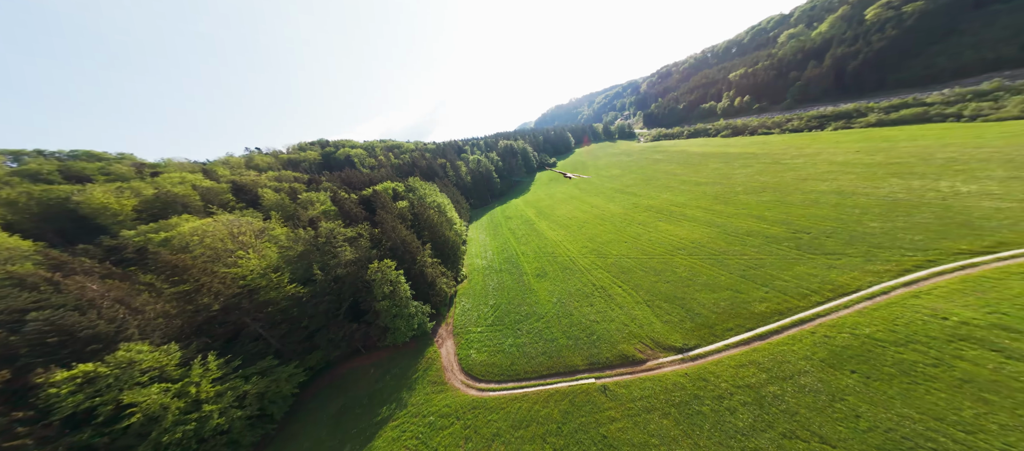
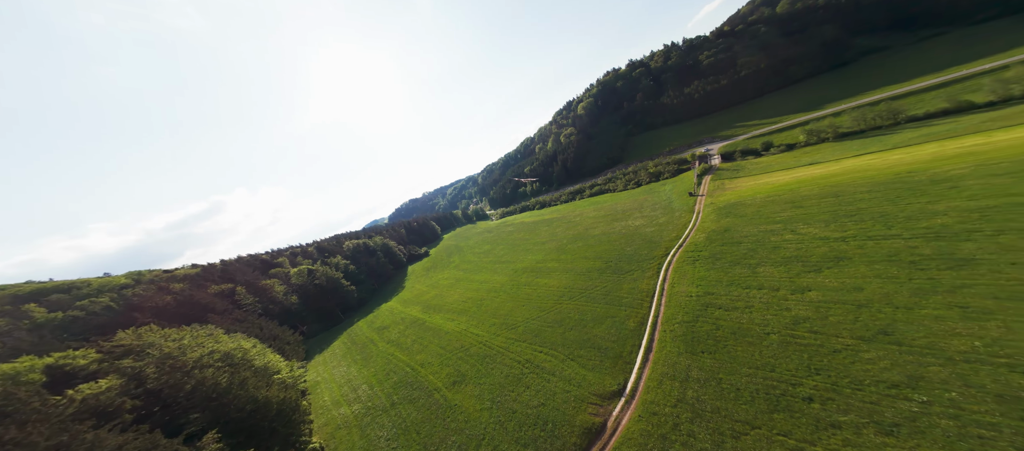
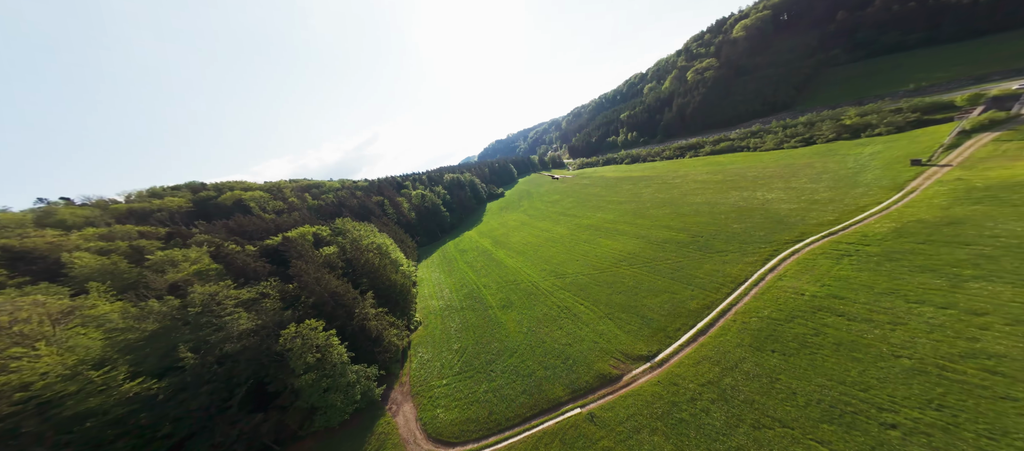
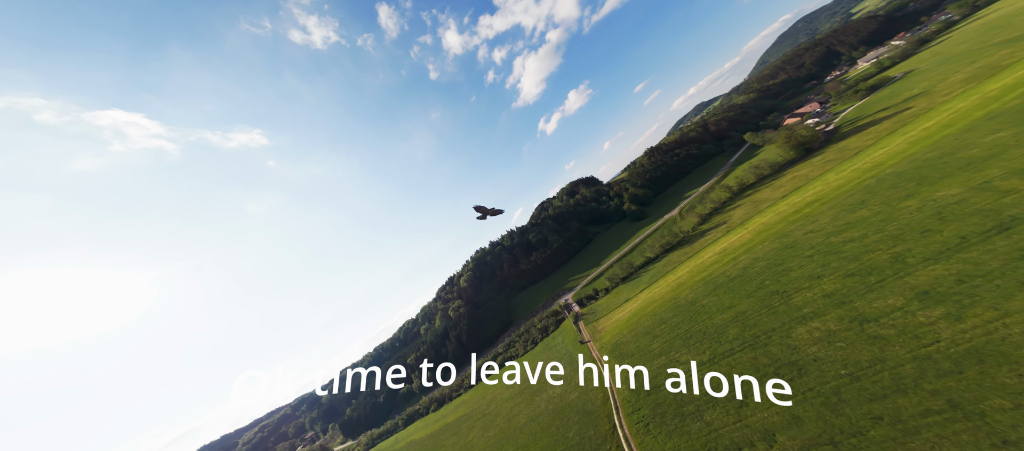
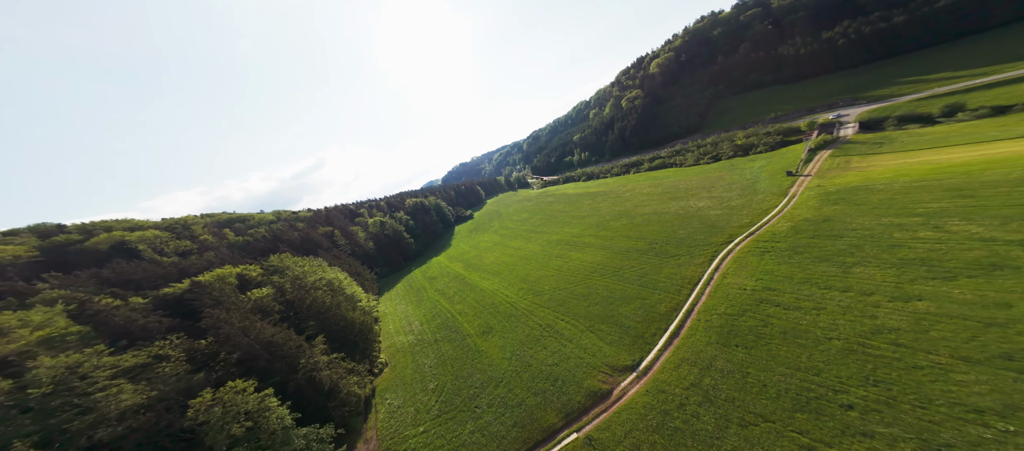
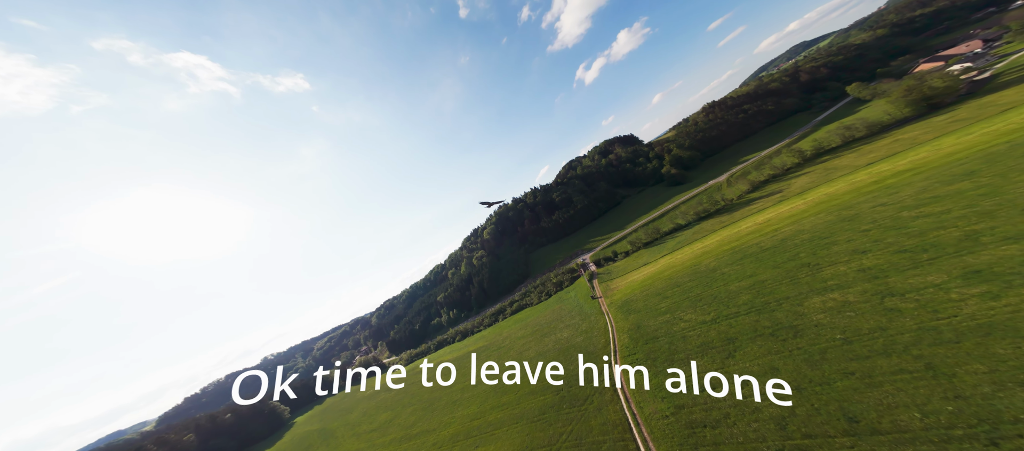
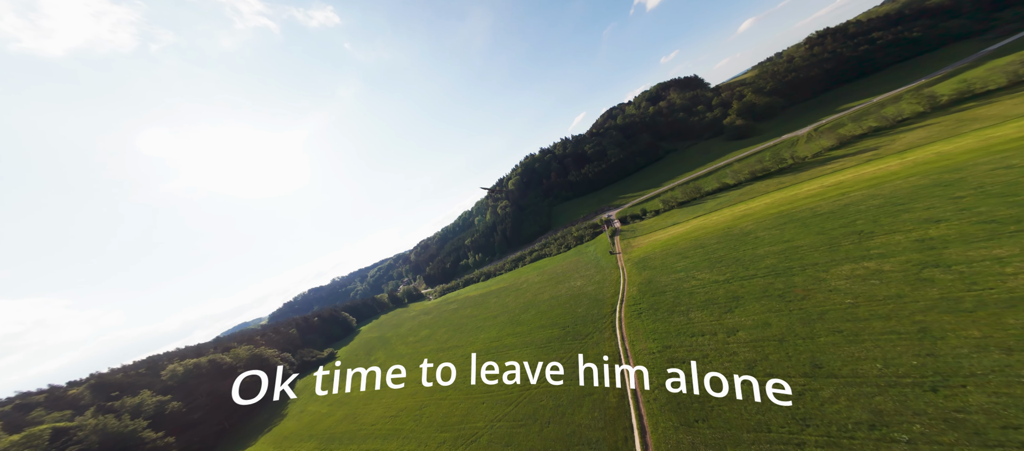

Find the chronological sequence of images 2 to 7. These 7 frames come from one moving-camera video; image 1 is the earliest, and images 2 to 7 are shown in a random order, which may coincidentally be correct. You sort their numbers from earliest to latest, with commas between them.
3, 5, 2, 7, 6, 4
